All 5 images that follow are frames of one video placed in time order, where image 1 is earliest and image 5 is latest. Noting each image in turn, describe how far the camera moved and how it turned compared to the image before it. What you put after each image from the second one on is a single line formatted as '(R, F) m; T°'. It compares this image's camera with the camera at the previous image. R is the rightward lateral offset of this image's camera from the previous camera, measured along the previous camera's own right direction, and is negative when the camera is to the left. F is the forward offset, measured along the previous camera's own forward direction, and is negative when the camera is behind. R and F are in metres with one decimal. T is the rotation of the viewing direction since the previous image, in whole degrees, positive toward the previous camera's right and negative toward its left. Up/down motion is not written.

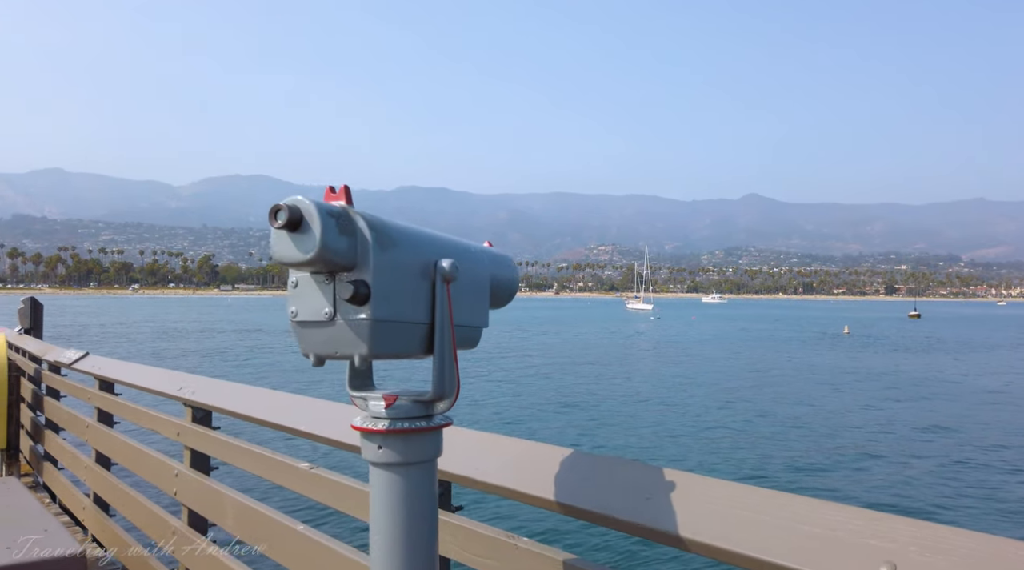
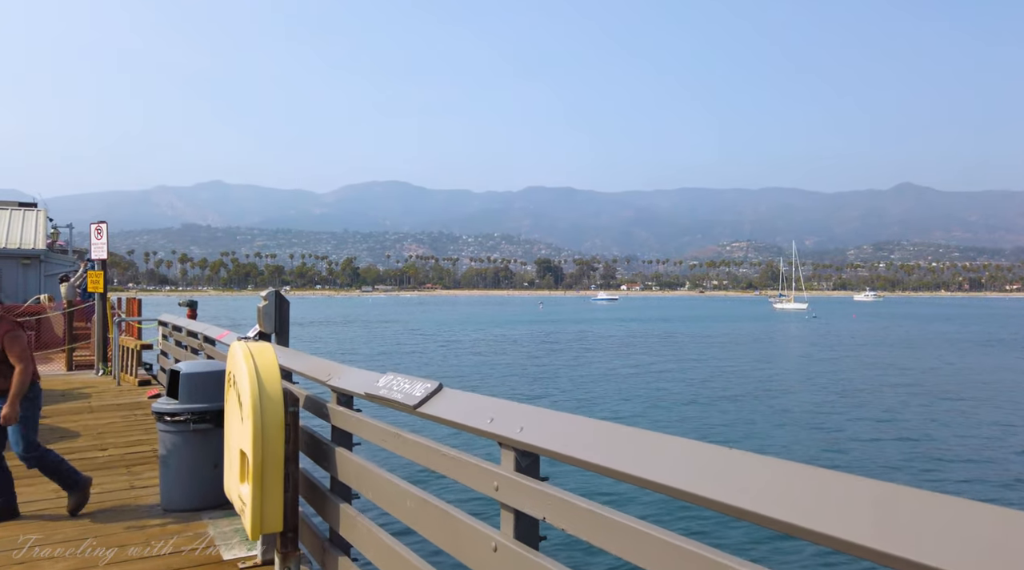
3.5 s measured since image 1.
(-4.7, +5.6) m; -10°
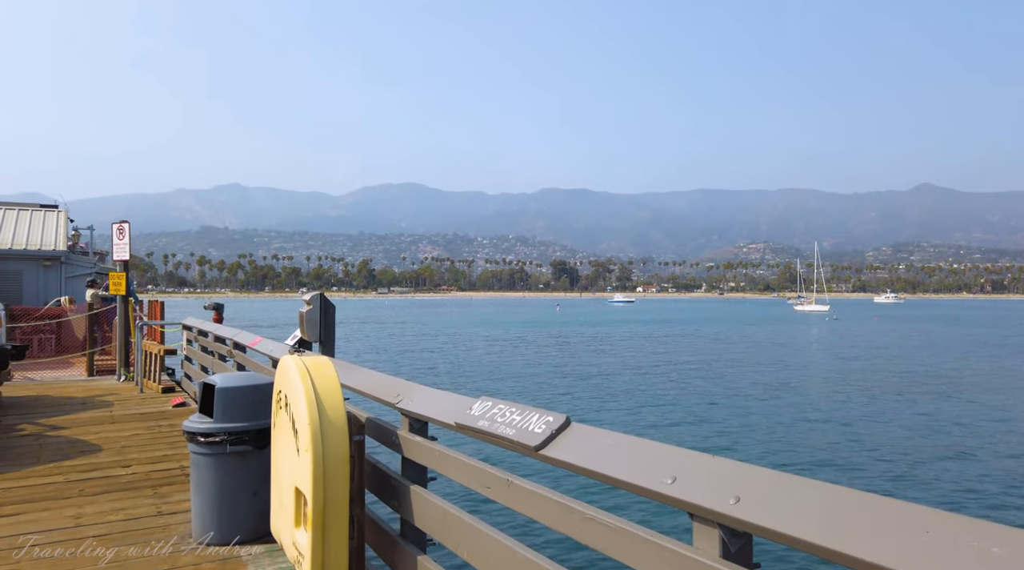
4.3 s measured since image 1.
(-0.9, +1.5) m; -1°
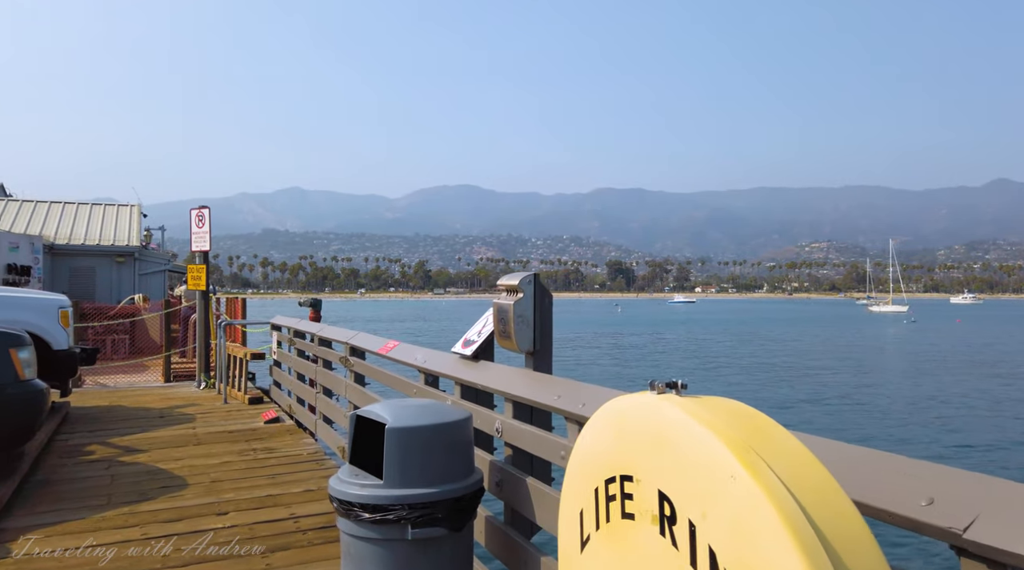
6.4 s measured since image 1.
(-2.5, +4.4) m; -4°
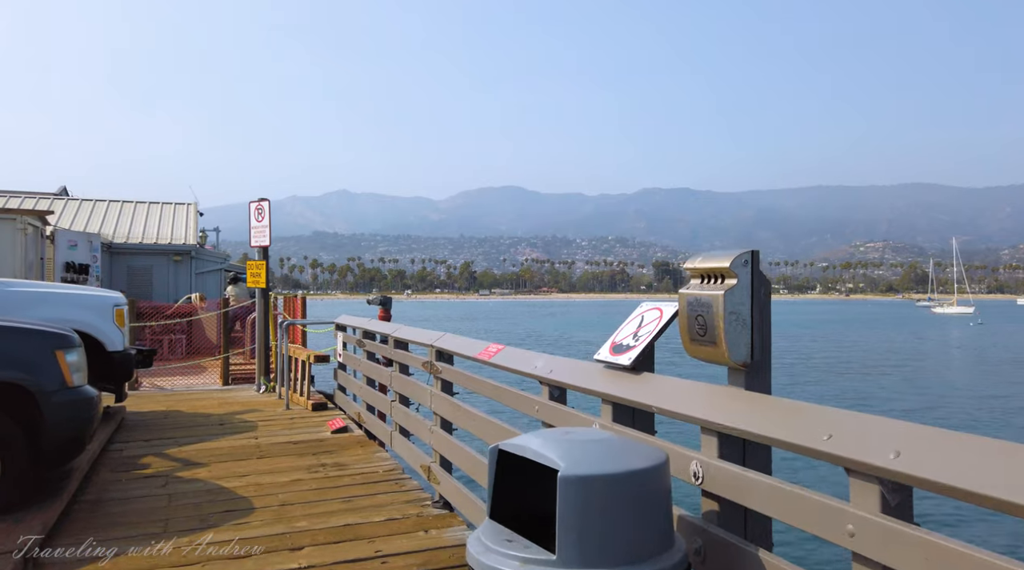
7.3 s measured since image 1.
(-1.0, +2.1) m; -3°
